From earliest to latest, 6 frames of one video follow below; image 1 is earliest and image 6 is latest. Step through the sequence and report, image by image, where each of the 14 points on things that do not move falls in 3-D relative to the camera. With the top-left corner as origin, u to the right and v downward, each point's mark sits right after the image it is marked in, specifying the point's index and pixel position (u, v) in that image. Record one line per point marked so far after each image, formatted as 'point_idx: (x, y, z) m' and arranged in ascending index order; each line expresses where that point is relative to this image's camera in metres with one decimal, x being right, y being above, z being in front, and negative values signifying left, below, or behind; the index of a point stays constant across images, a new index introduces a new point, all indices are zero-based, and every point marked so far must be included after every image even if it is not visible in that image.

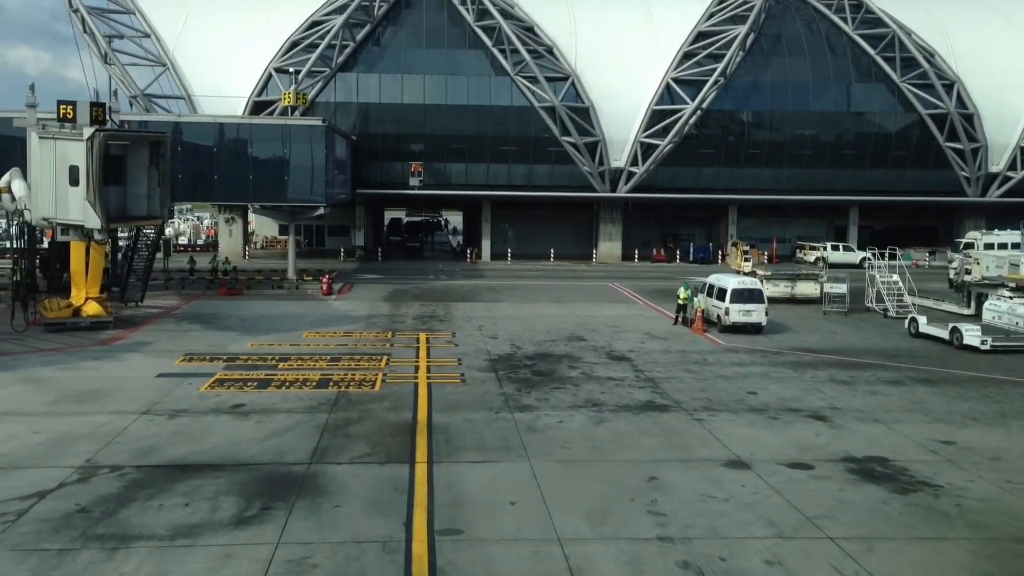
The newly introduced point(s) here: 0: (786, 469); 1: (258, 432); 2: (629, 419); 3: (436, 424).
0: (+5.1, -3.4, +15.8) m
1: (-5.3, -3.0, +17.6) m
2: (+2.7, -2.9, +19.2) m
3: (-1.6, -3.0, +18.4) m
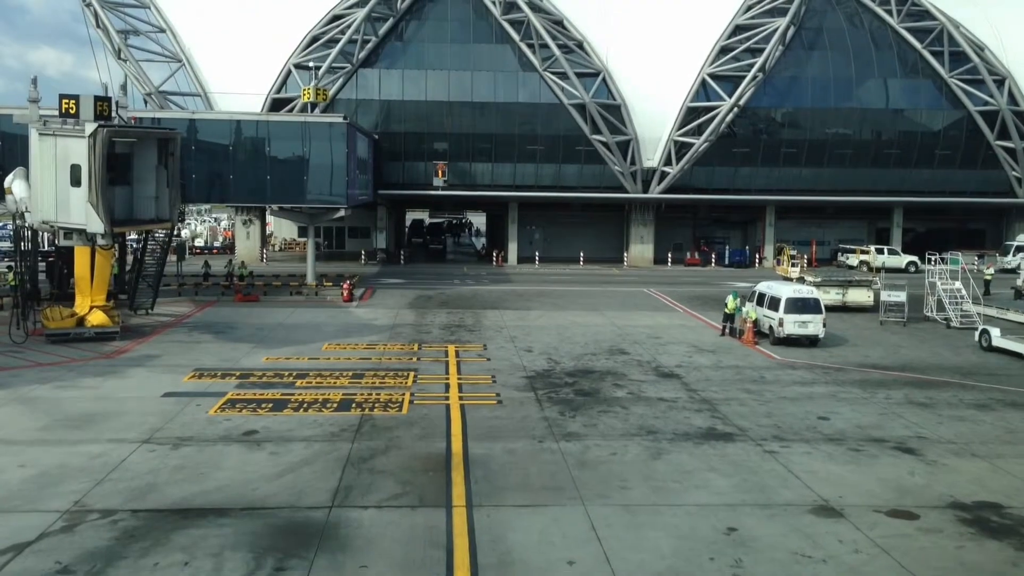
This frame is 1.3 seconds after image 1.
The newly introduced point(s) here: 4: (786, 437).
0: (+5.9, -3.6, +13.5) m
1: (-4.4, -3.2, +15.5) m
2: (+3.6, -3.2, +16.9) m
3: (-0.7, -3.2, +16.2) m
4: (+5.7, -3.1, +17.7) m
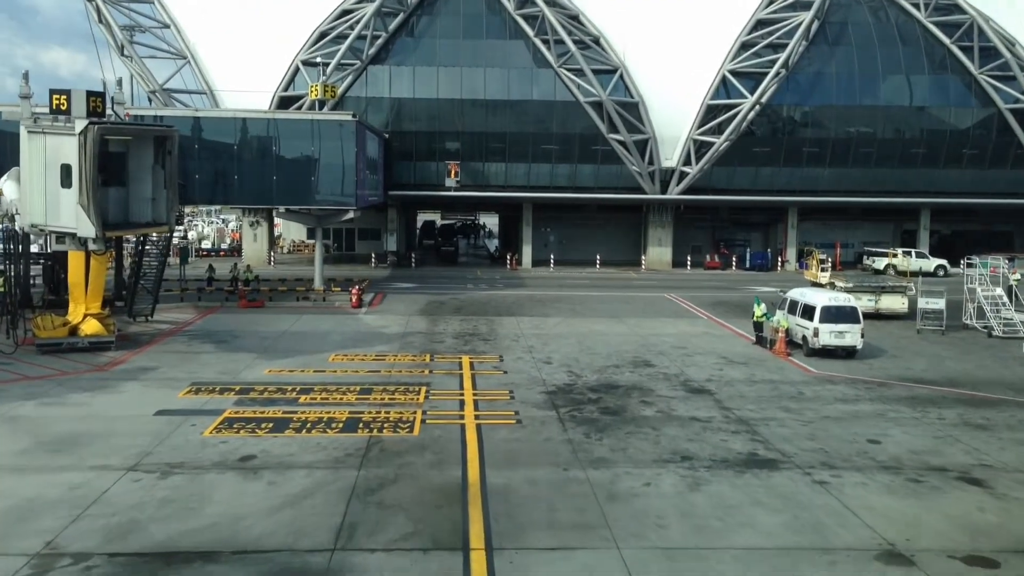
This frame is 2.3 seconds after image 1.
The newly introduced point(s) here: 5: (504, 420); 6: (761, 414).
0: (+6.3, -3.9, +11.8) m
1: (-4.0, -3.5, +14.0) m
2: (+4.0, -3.4, +15.3) m
3: (-0.3, -3.4, +14.7) m
4: (+6.1, -3.3, +16.0) m
5: (-0.2, -2.9, +19.0) m
6: (+5.7, -2.9, +19.6) m
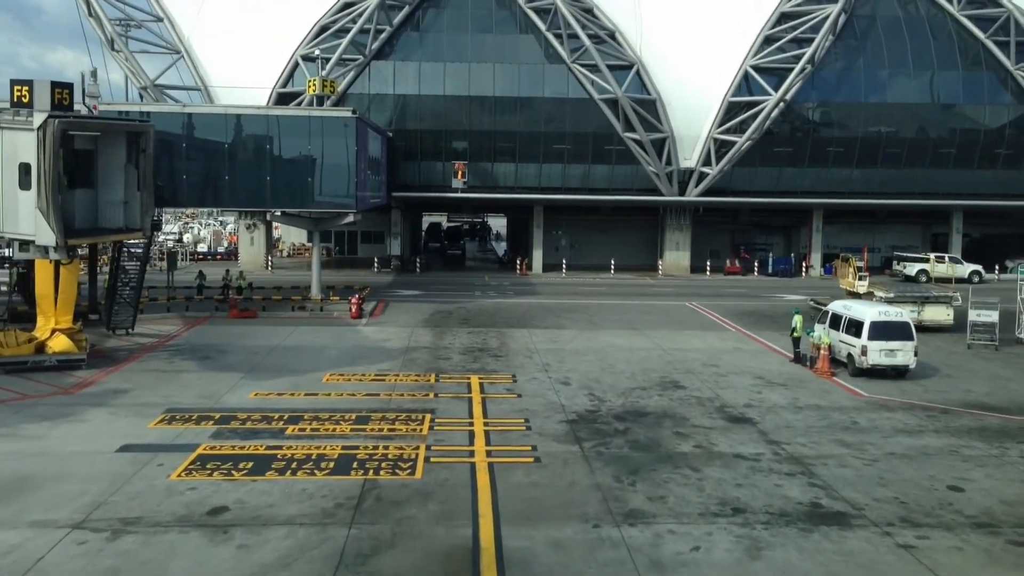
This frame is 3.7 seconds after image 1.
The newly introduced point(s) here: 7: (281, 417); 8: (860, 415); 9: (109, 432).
0: (+6.6, -4.2, +9.2) m
1: (-3.7, -3.8, +11.5) m
2: (+4.3, -3.8, +12.8) m
3: (0.0, -3.8, +12.1) m
4: (+6.4, -3.7, +13.5) m
5: (+0.2, -3.3, +16.5) m
6: (+6.1, -3.3, +17.1) m
7: (-5.1, -2.9, +18.9) m
8: (+8.0, -2.9, +19.7) m
9: (-8.4, -3.0, +17.7) m
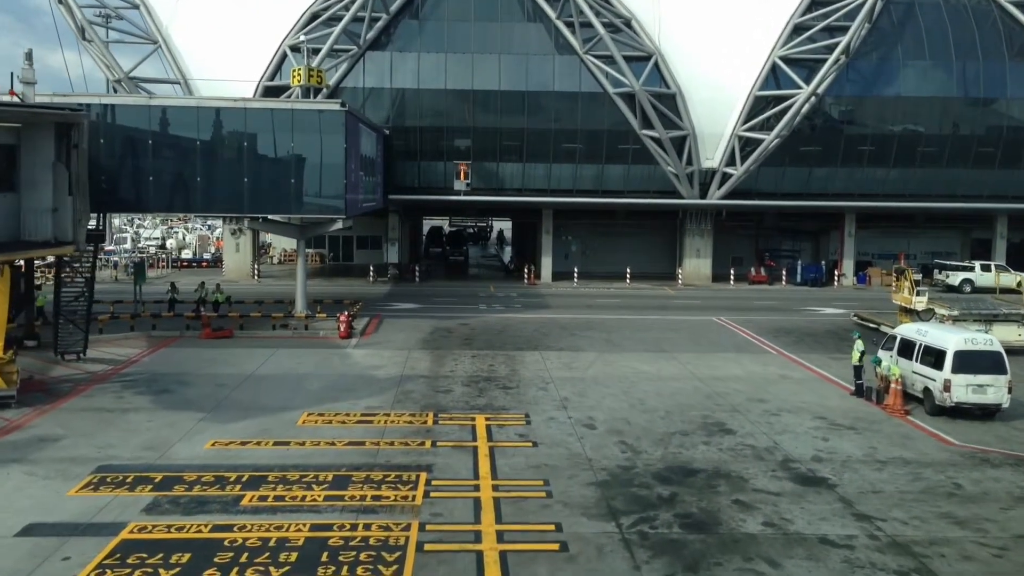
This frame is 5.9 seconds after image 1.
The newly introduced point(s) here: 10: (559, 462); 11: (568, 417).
0: (+6.8, -4.7, +5.4) m
1: (-3.4, -4.3, +7.7) m
2: (+4.5, -4.3, +8.9) m
3: (+0.2, -4.3, +8.3) m
4: (+6.7, -4.2, +9.6) m
5: (+0.4, -3.8, +12.7) m
6: (+6.4, -3.8, +13.2) m
7: (-4.9, -3.4, +15.1) m
8: (+8.3, -3.5, +15.8) m
9: (-8.1, -3.5, +13.9) m
10: (+0.9, -3.3, +16.5) m
11: (+1.3, -3.0, +19.6) m
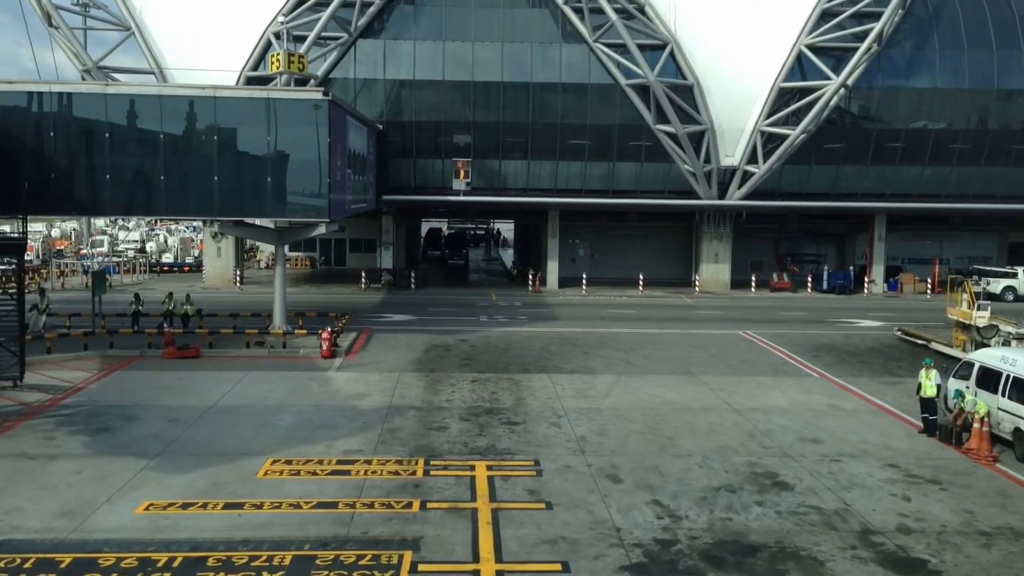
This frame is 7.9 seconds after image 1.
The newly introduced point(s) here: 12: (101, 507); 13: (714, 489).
0: (+7.0, -5.1, +2.0) m
1: (-3.3, -4.7, +4.3) m
2: (+4.7, -4.7, +5.5) m
3: (+0.4, -4.7, +4.9) m
4: (+6.8, -4.6, +6.2) m
5: (+0.6, -4.2, +9.3) m
6: (+6.5, -4.2, +9.8) m
7: (-4.7, -3.8, +11.7) m
8: (+8.5, -3.9, +12.4) m
9: (-8.0, -3.9, +10.5) m
10: (+1.0, -3.7, +13.1) m
11: (+1.4, -3.4, +16.2) m
12: (-6.6, -3.5, +13.8) m
13: (+3.5, -3.5, +15.0) m
